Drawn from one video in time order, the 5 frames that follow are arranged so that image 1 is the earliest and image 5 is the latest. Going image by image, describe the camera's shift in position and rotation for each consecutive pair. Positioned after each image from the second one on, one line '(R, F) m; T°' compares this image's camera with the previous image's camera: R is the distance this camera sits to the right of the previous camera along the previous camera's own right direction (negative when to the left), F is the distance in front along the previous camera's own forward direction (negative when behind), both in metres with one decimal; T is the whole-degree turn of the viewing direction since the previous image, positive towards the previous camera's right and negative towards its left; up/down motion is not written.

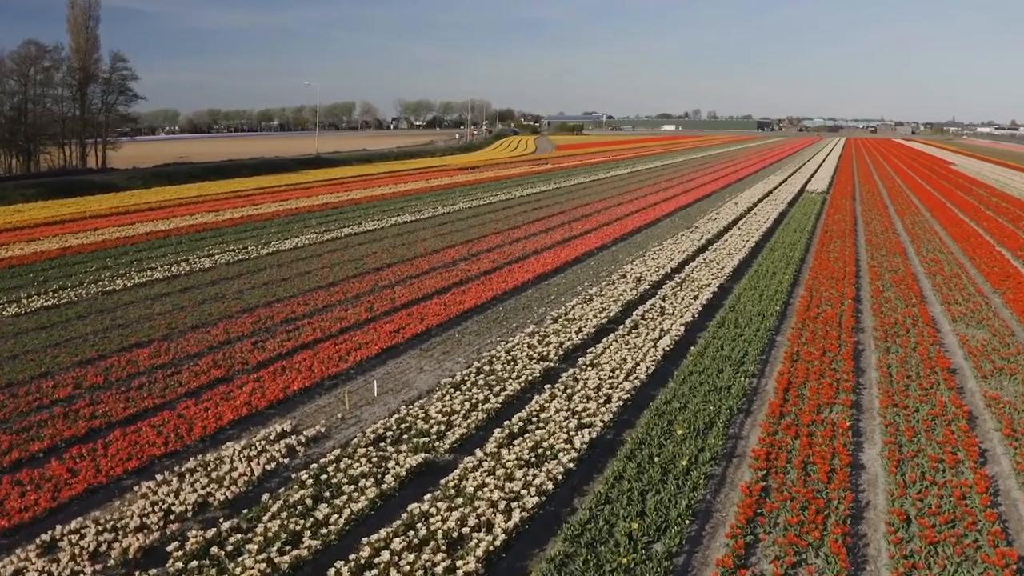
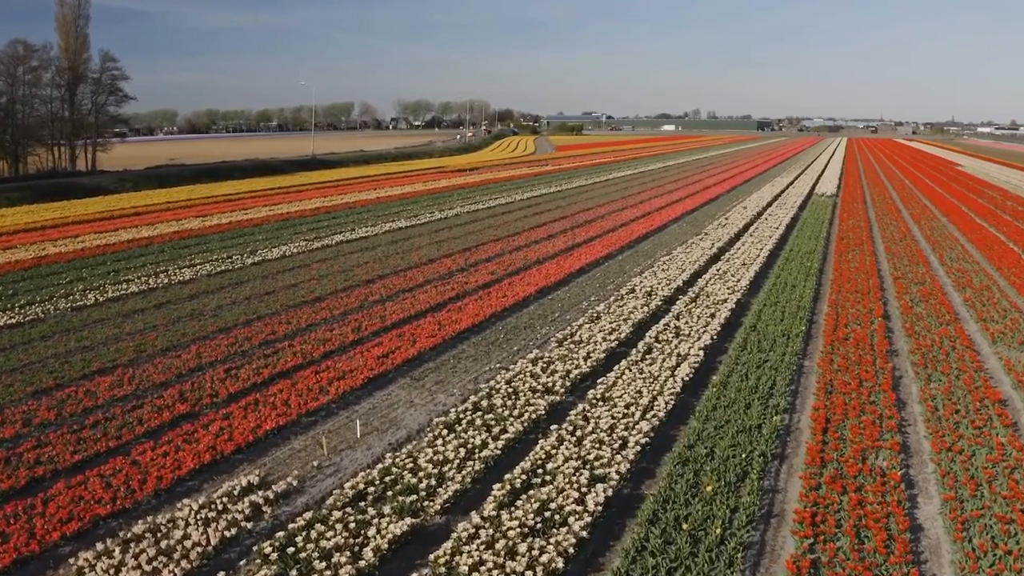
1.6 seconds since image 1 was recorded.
(0.0, +1.2) m; 0°
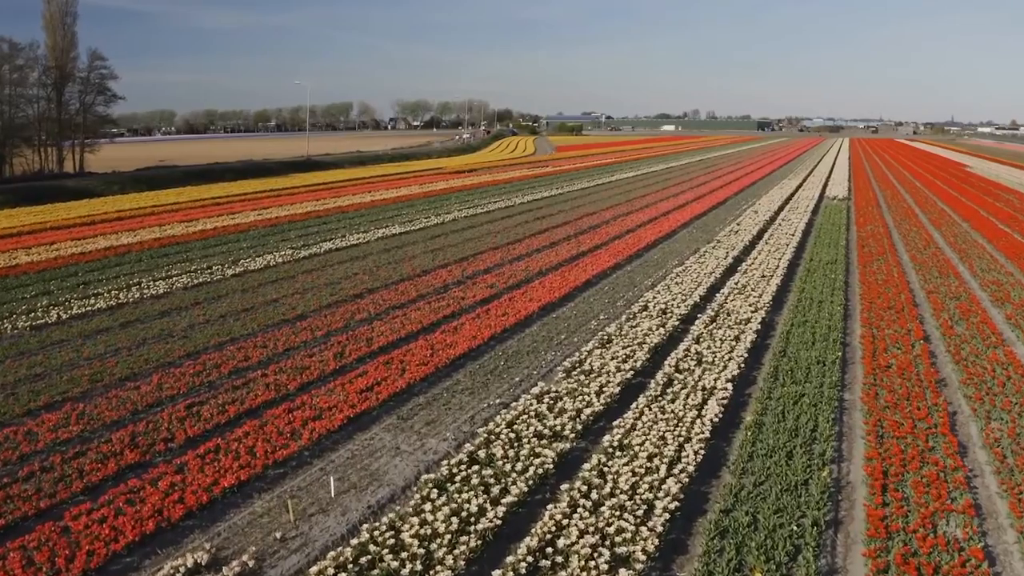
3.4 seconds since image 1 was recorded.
(0.0, +1.3) m; 0°
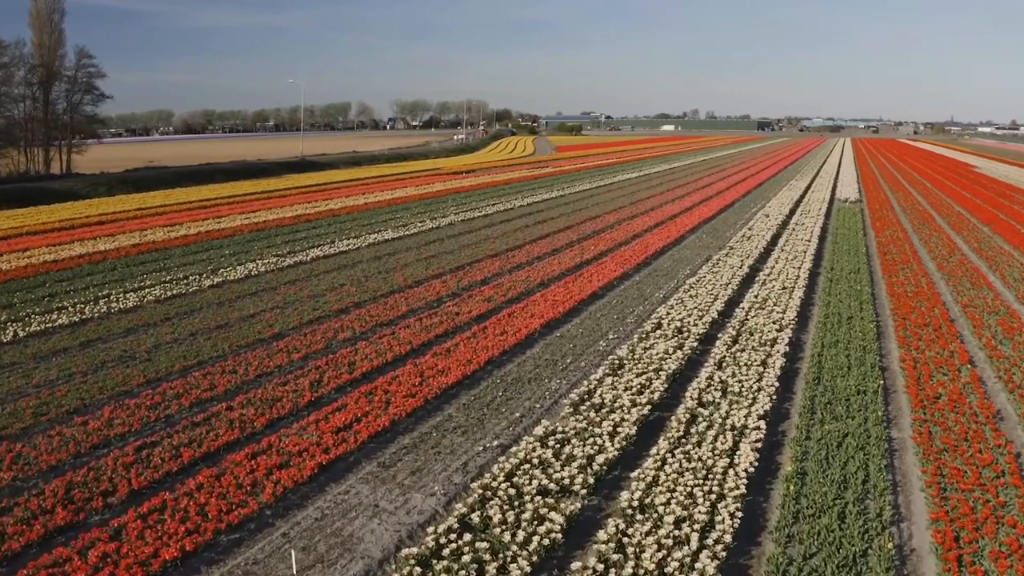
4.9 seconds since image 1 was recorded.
(0.0, +1.3) m; 0°
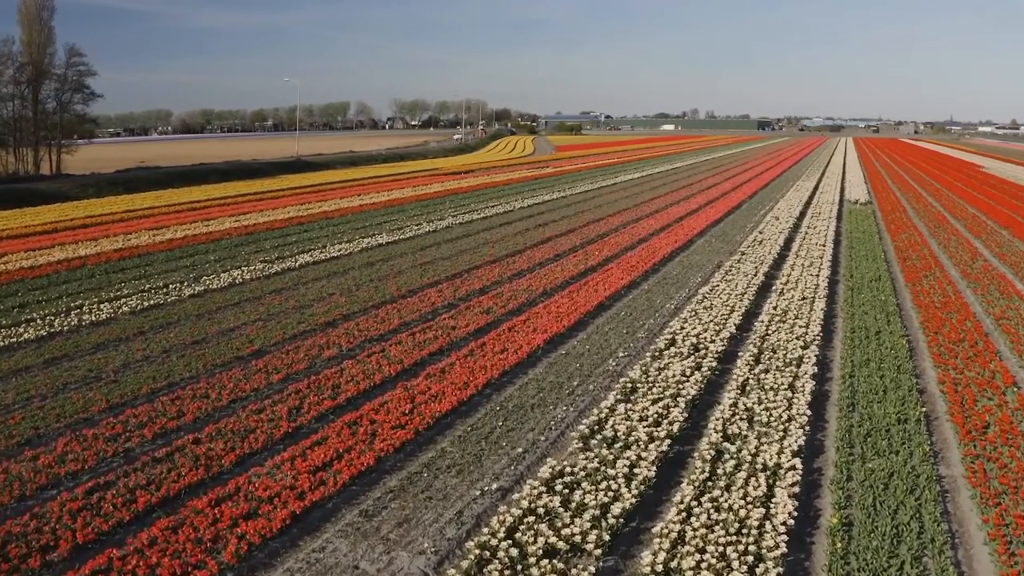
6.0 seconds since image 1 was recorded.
(0.0, +1.0) m; 0°
